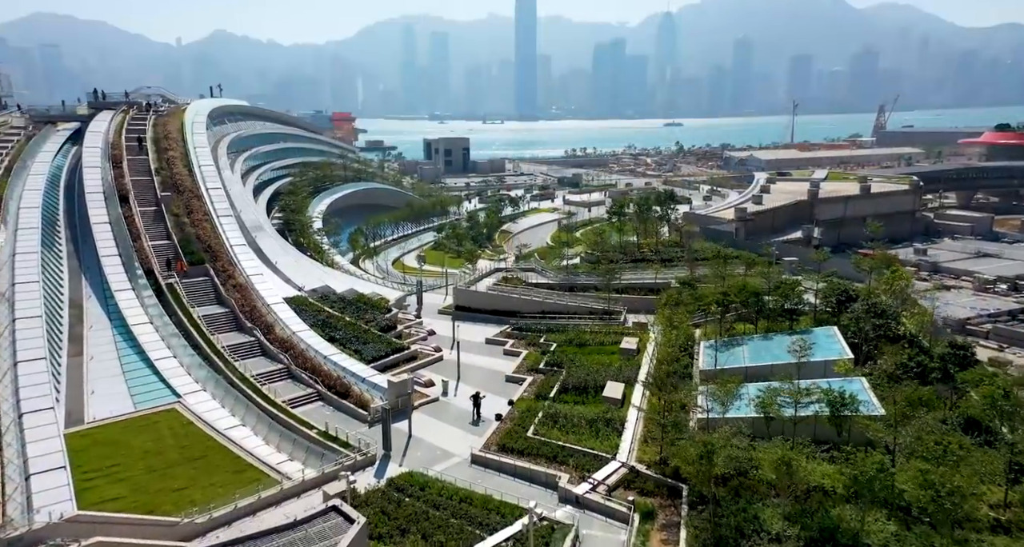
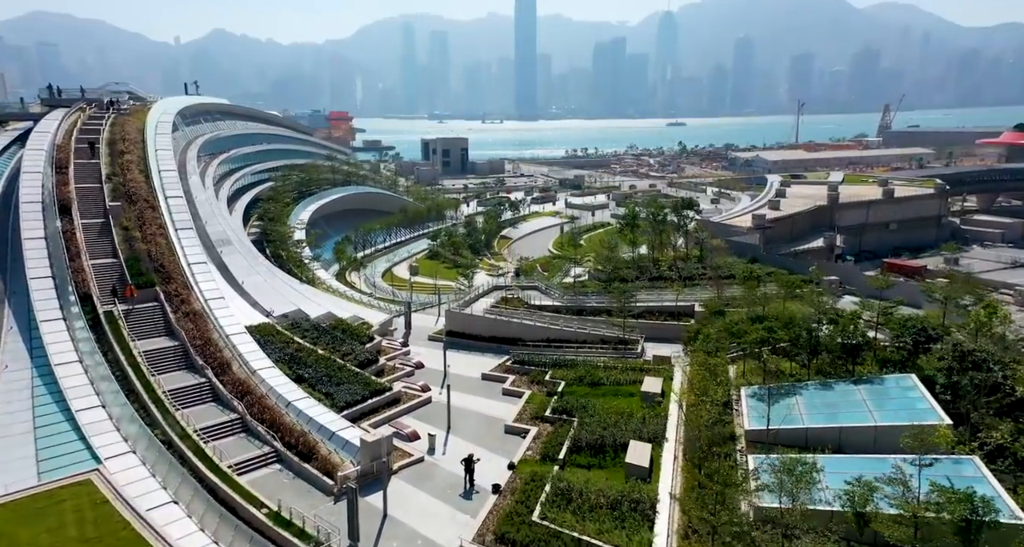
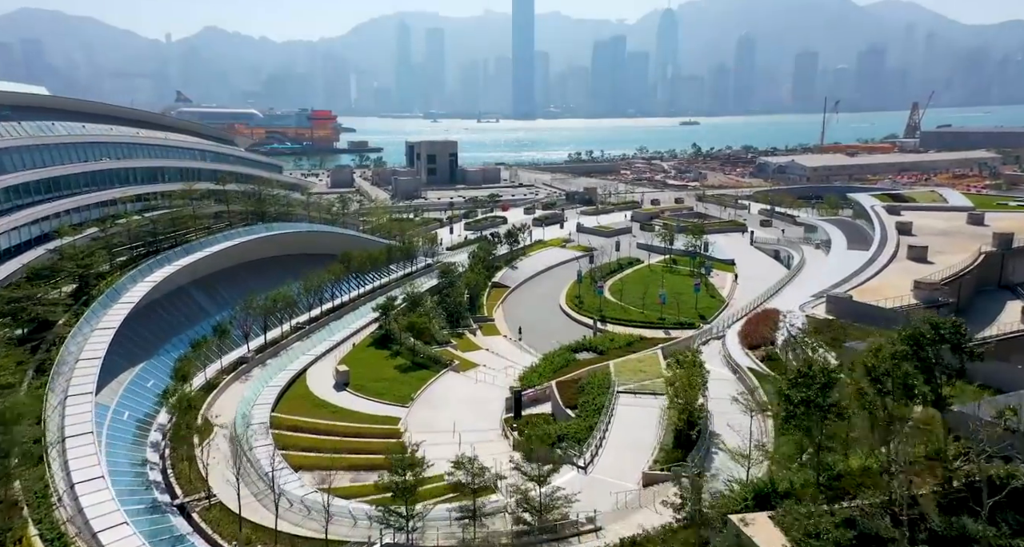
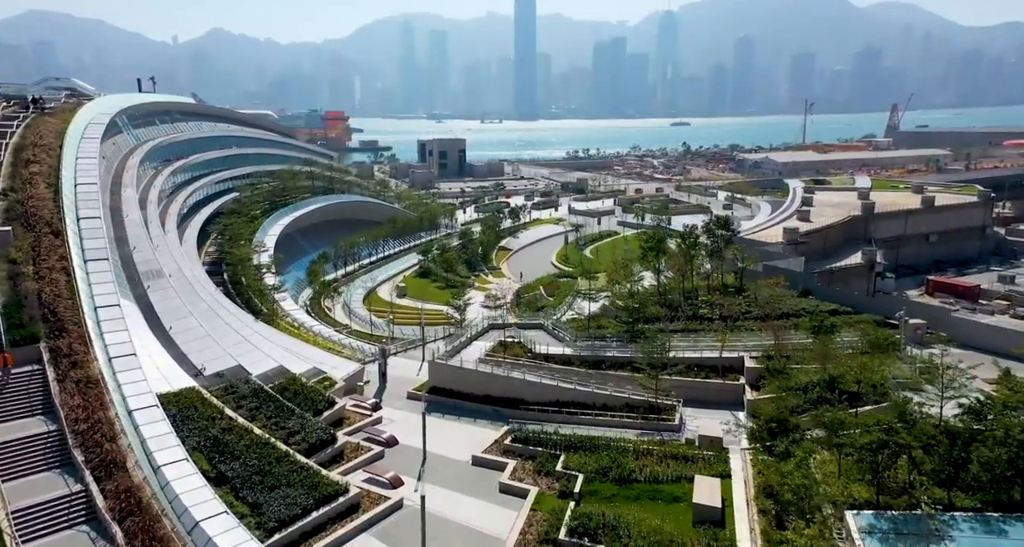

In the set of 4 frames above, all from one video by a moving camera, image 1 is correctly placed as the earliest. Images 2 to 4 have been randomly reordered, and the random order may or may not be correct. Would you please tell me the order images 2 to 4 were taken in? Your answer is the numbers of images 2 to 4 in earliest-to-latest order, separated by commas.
2, 4, 3
